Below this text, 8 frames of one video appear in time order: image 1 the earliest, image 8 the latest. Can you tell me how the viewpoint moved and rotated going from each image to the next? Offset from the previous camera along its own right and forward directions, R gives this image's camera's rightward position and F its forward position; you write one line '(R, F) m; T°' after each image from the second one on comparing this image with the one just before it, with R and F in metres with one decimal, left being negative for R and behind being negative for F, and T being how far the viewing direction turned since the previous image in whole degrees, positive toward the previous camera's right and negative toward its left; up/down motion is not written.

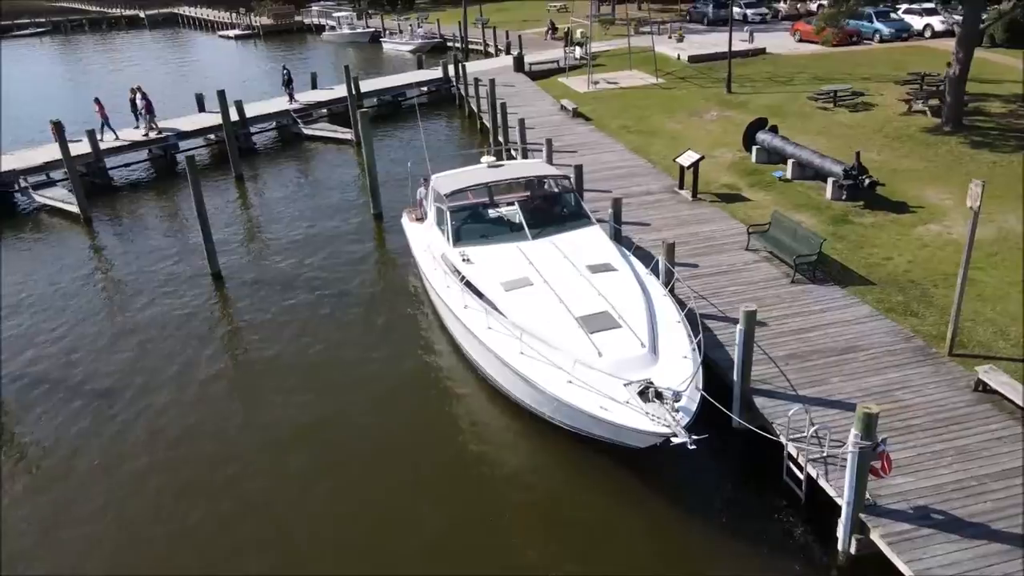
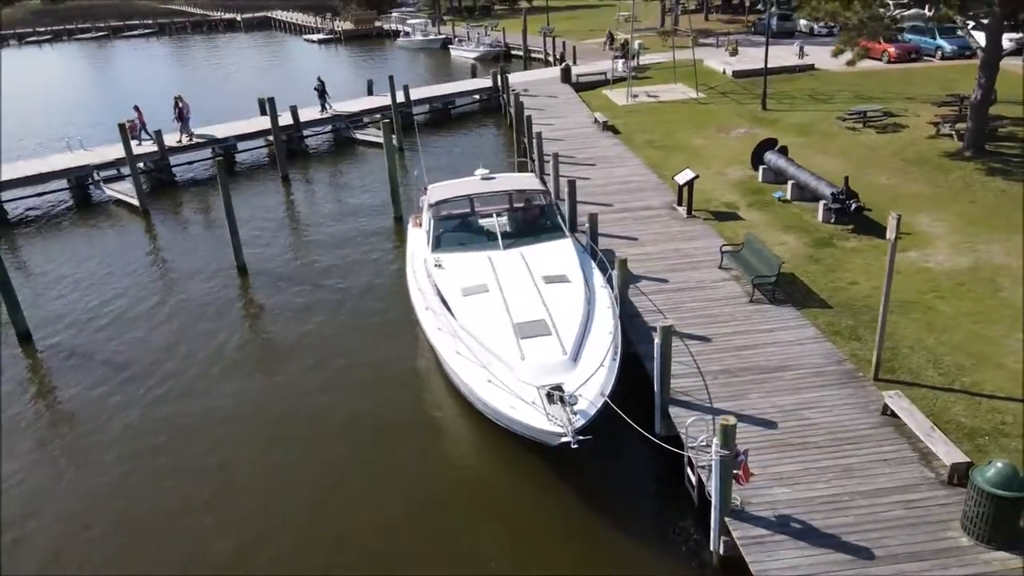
(+1.7, -0.8) m; -6°
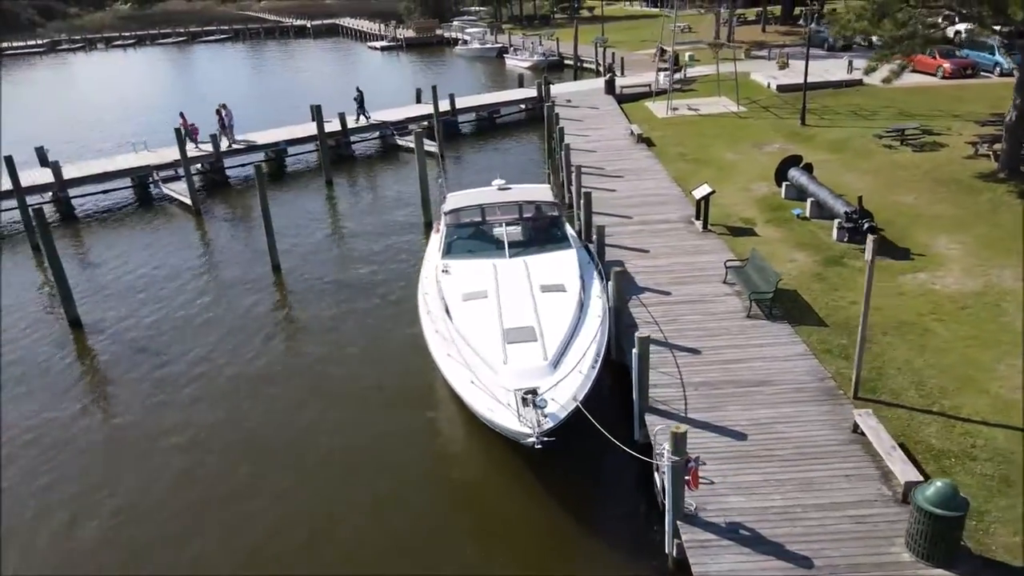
(+0.9, -0.5) m; -5°
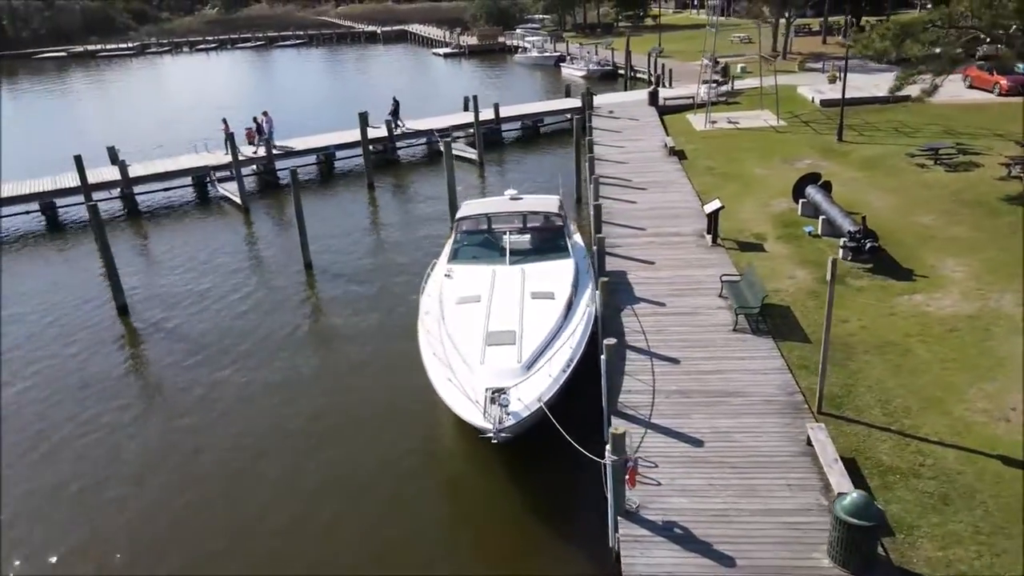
(+1.1, -0.6) m; -5°
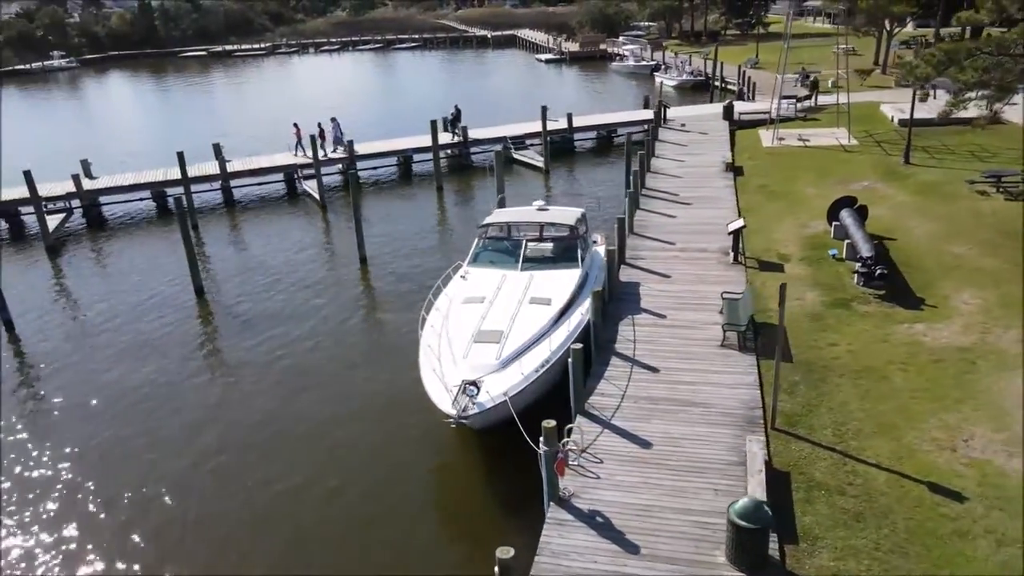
(+1.8, -0.9) m; -8°
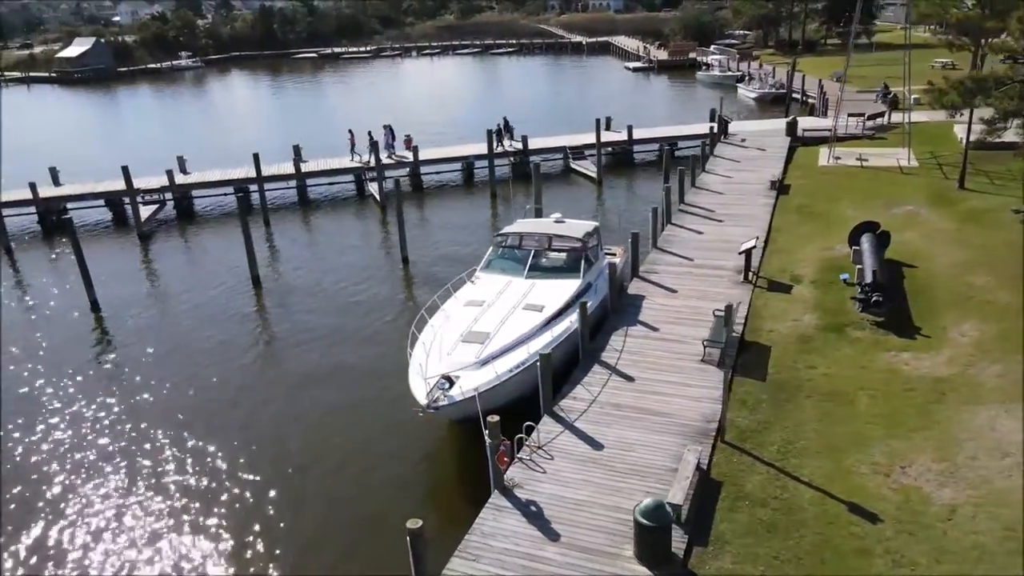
(+1.8, -0.9) m; -7°
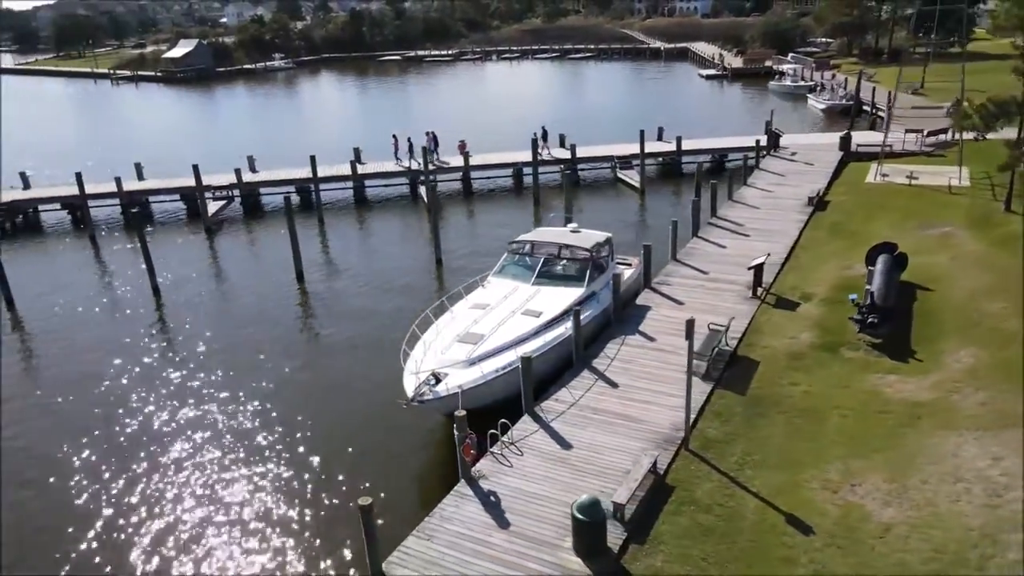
(+1.5, -0.7) m; -6°
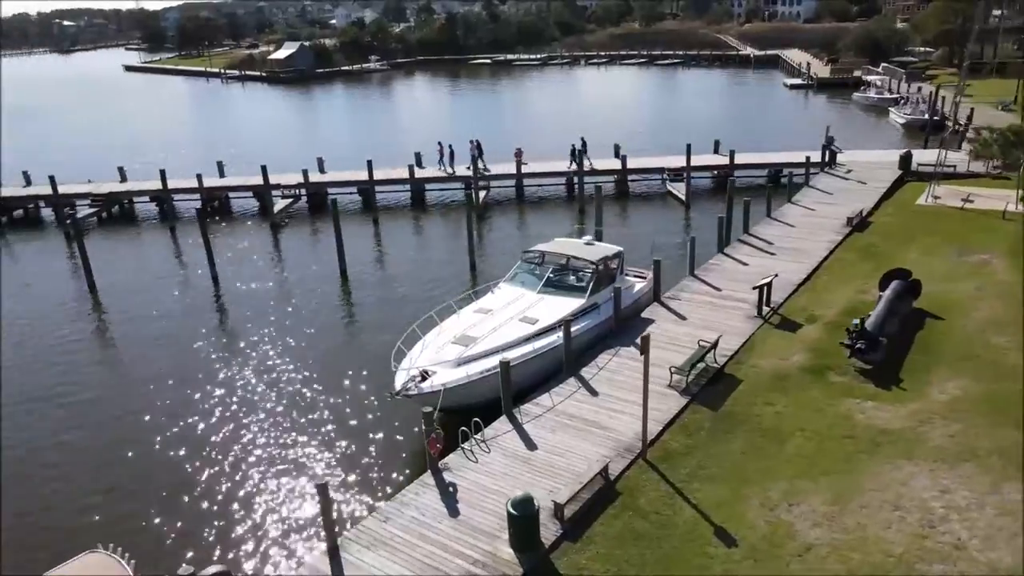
(+1.8, -0.7) m; -7°
